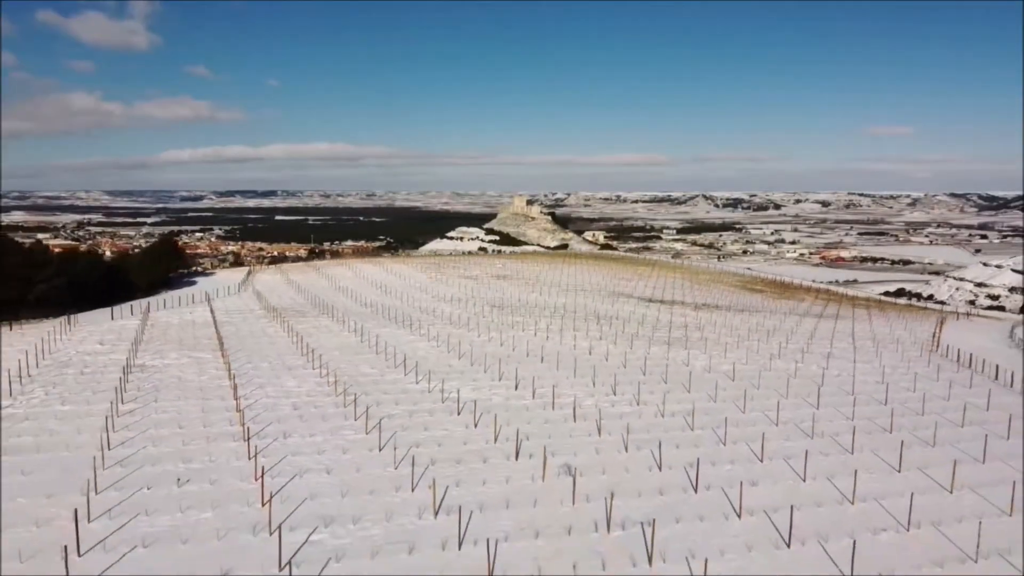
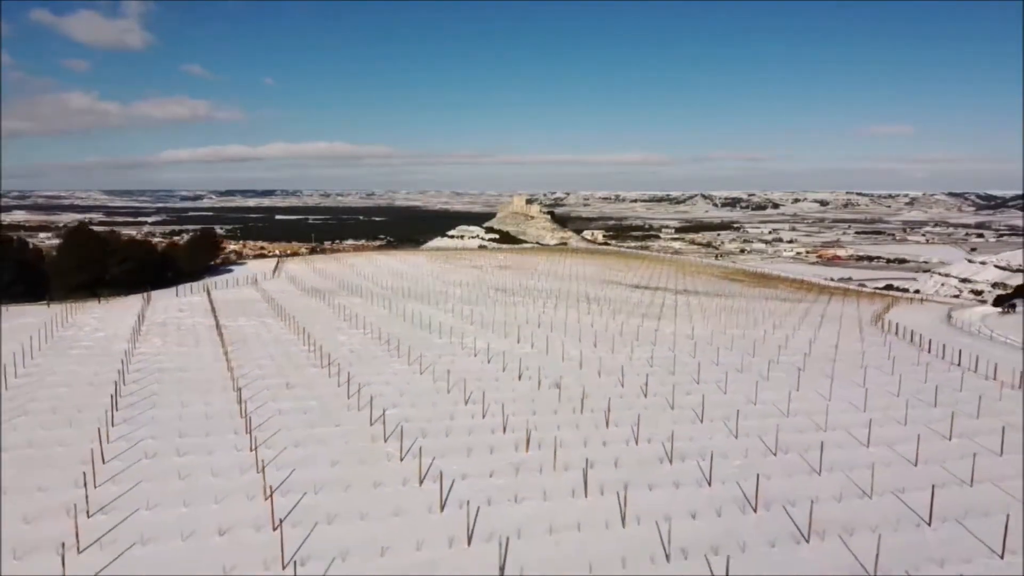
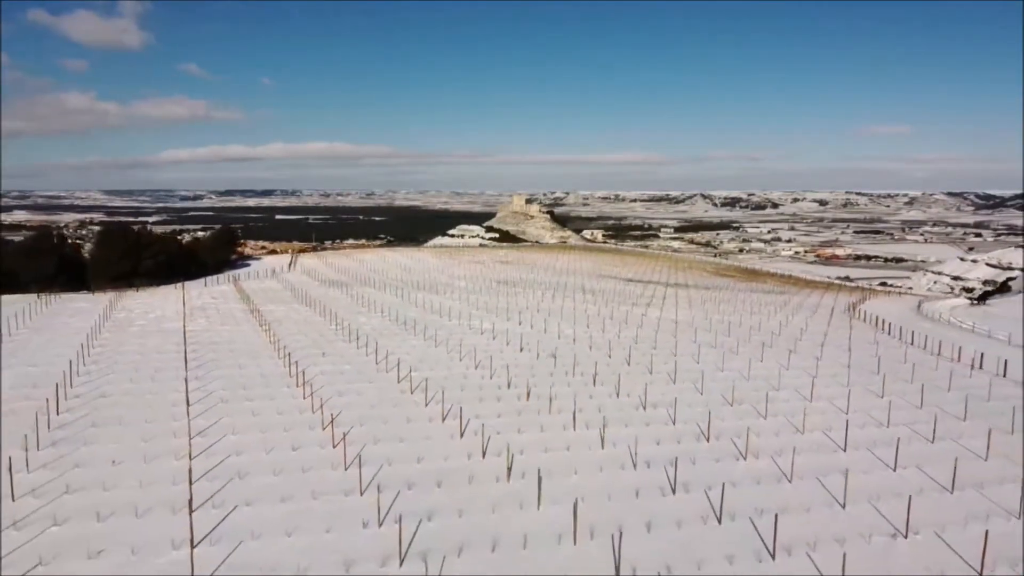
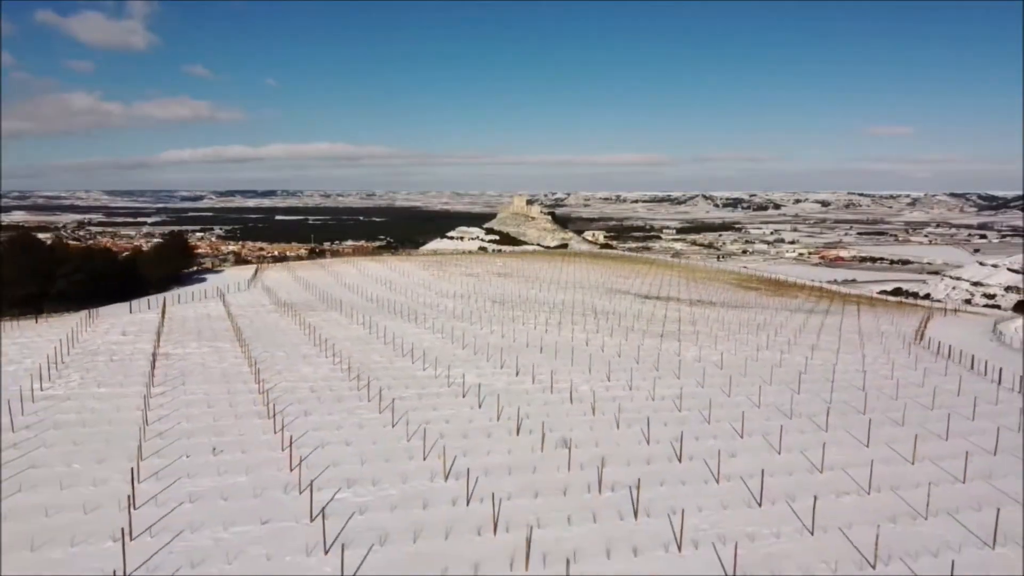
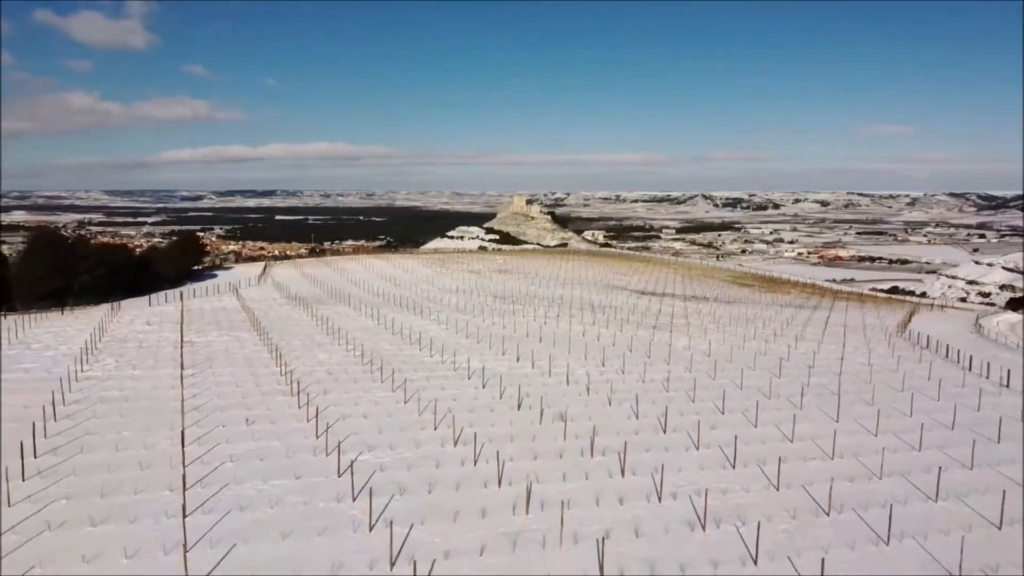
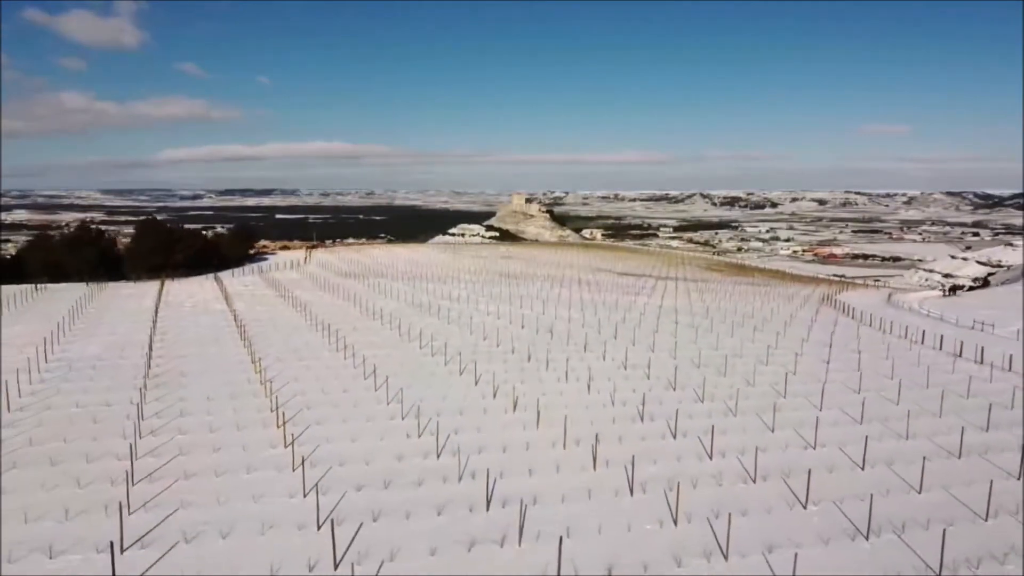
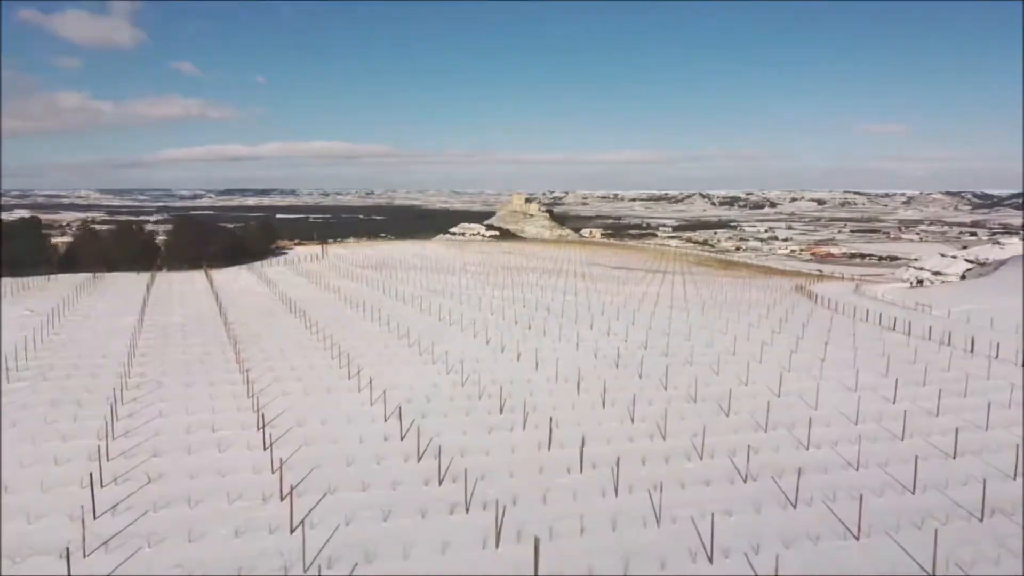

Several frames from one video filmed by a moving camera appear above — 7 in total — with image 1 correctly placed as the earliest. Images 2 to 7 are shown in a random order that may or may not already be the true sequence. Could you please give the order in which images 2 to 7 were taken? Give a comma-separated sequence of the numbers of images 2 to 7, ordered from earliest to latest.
4, 5, 2, 3, 6, 7
